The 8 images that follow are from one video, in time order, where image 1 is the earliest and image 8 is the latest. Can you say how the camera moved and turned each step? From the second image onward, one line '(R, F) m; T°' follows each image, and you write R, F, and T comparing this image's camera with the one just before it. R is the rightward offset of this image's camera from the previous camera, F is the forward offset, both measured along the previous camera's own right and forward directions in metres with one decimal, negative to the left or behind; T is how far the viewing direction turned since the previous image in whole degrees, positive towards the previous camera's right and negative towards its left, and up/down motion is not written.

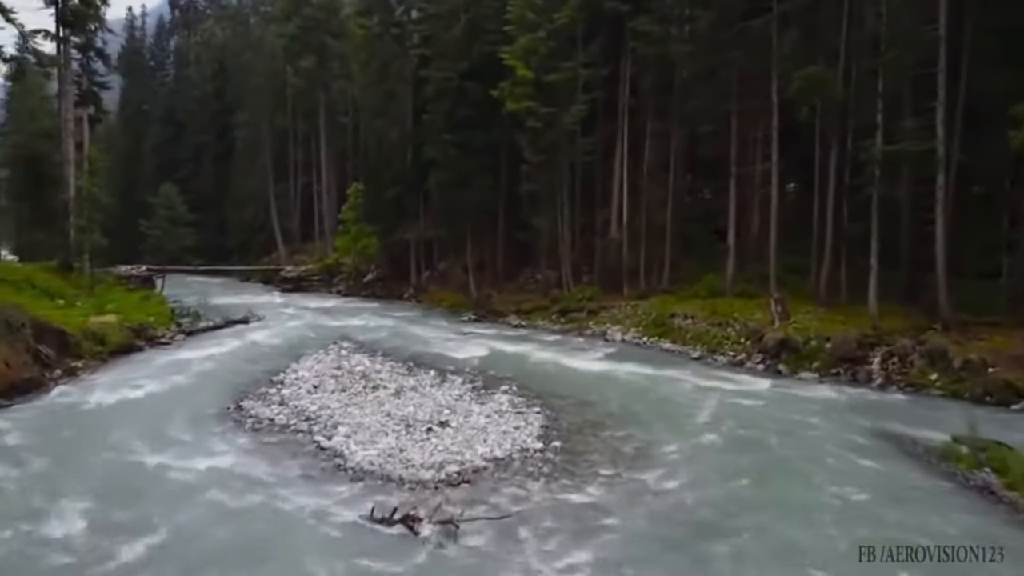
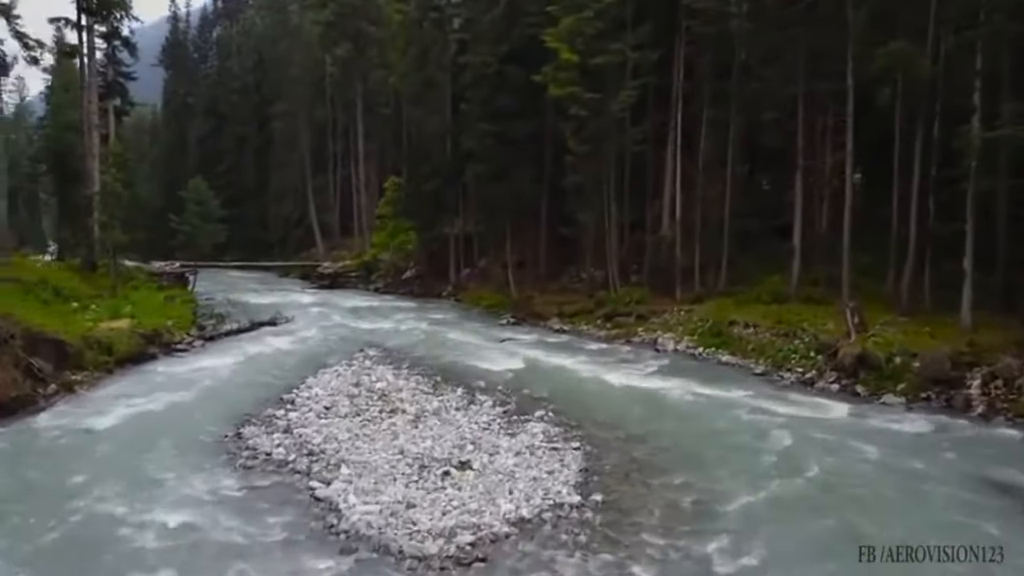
(+0.2, +2.3) m; -3°
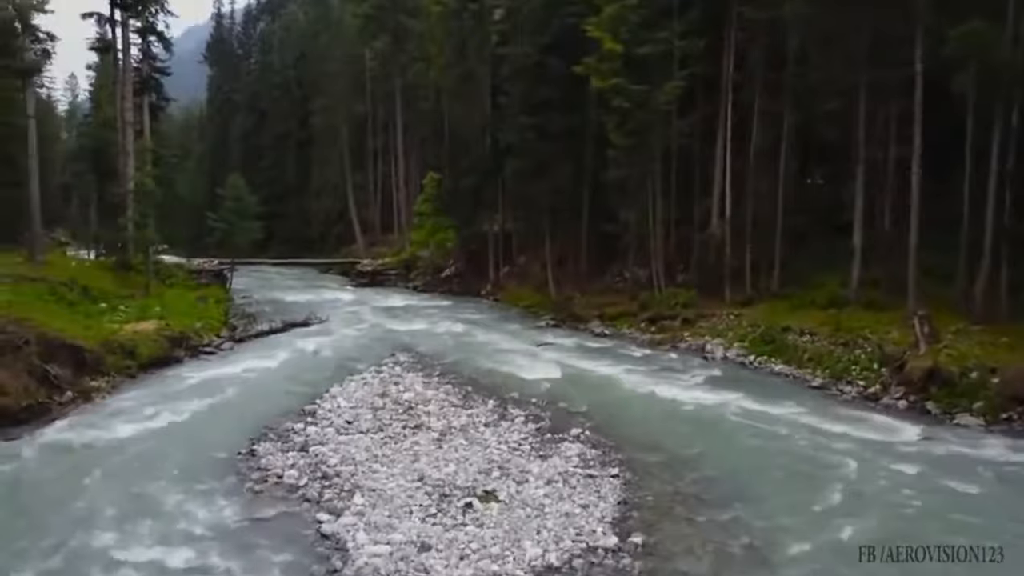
(+0.2, +1.2) m; -3°
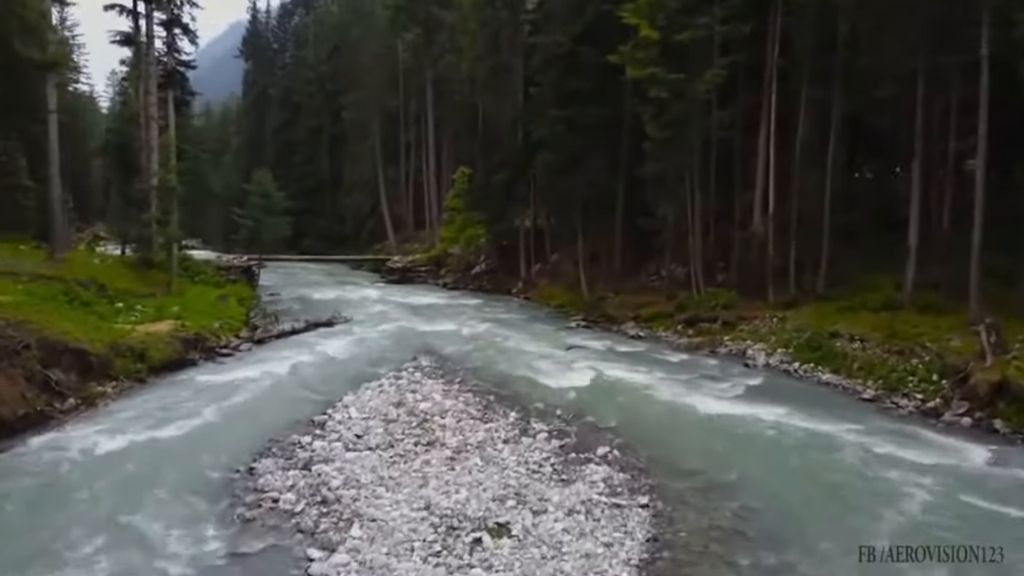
(+0.3, +1.2) m; -3°
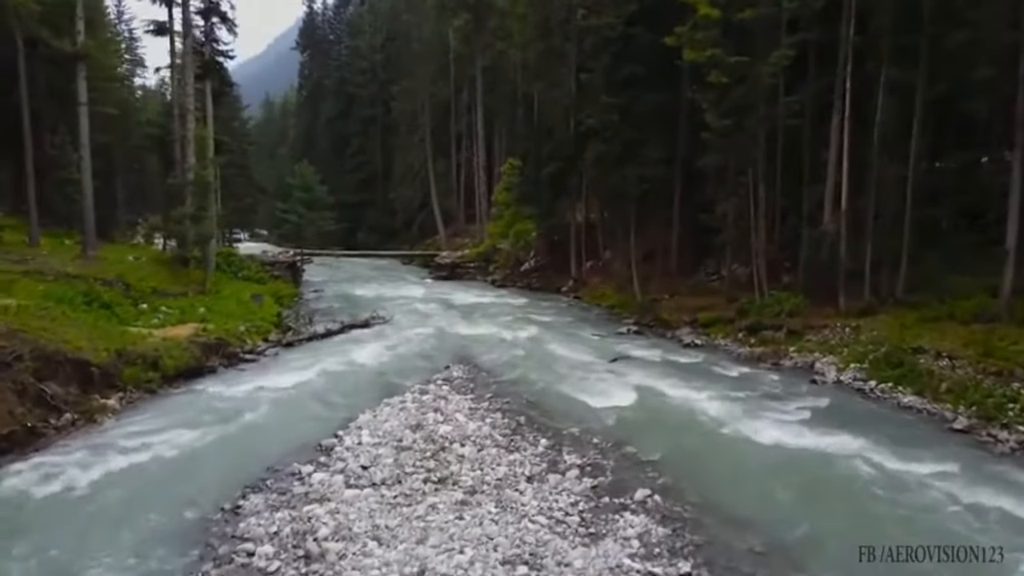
(+0.5, +1.9) m; -4°
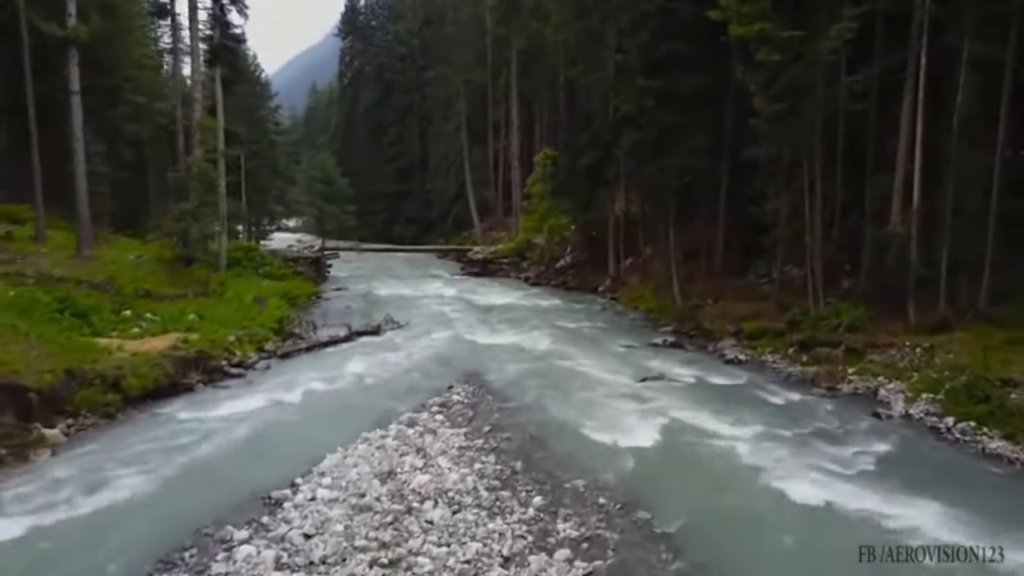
(+0.9, +2.6) m; -4°
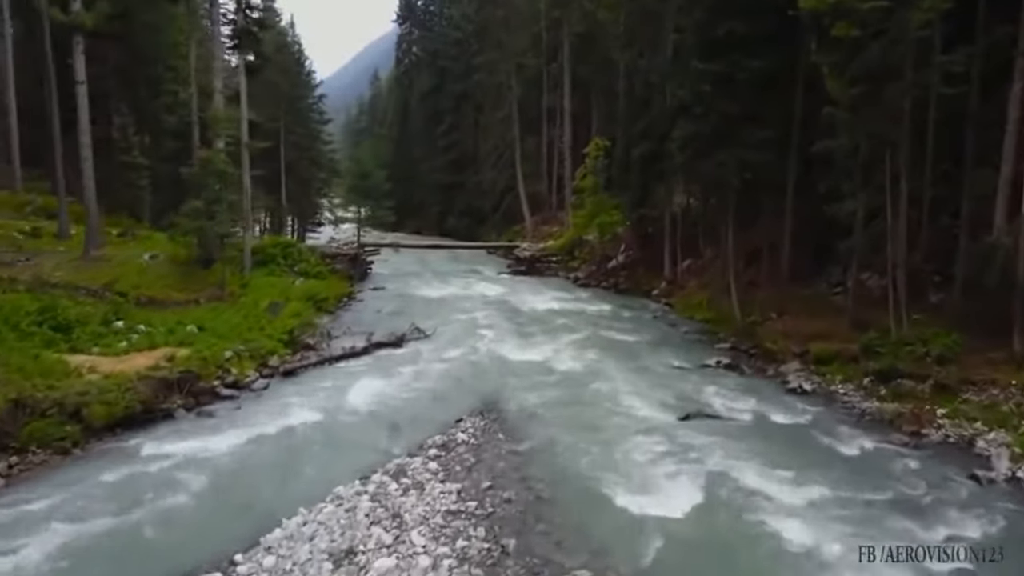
(+0.9, +2.6) m; -5°
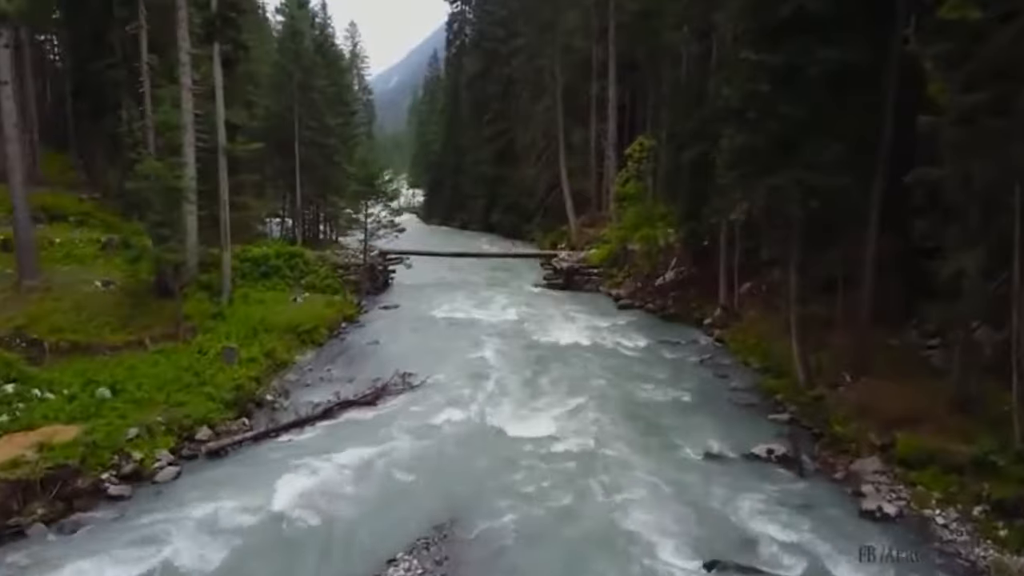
(+1.6, +4.7) m; -5°
